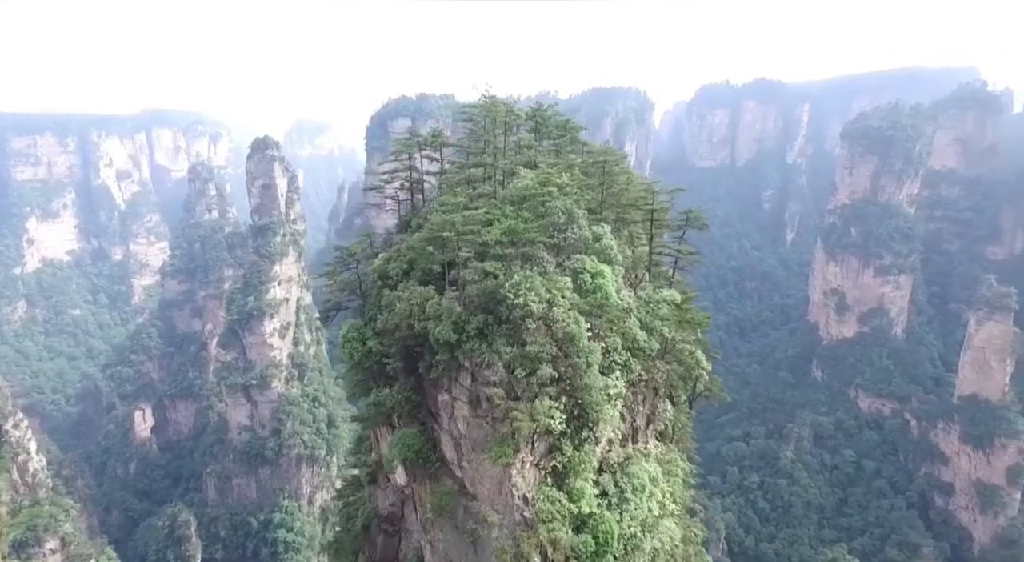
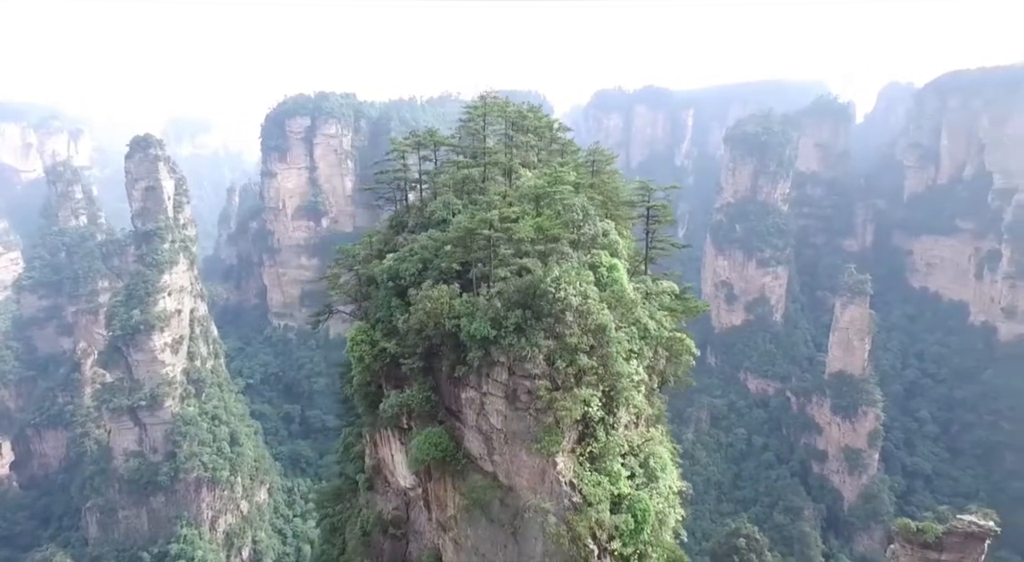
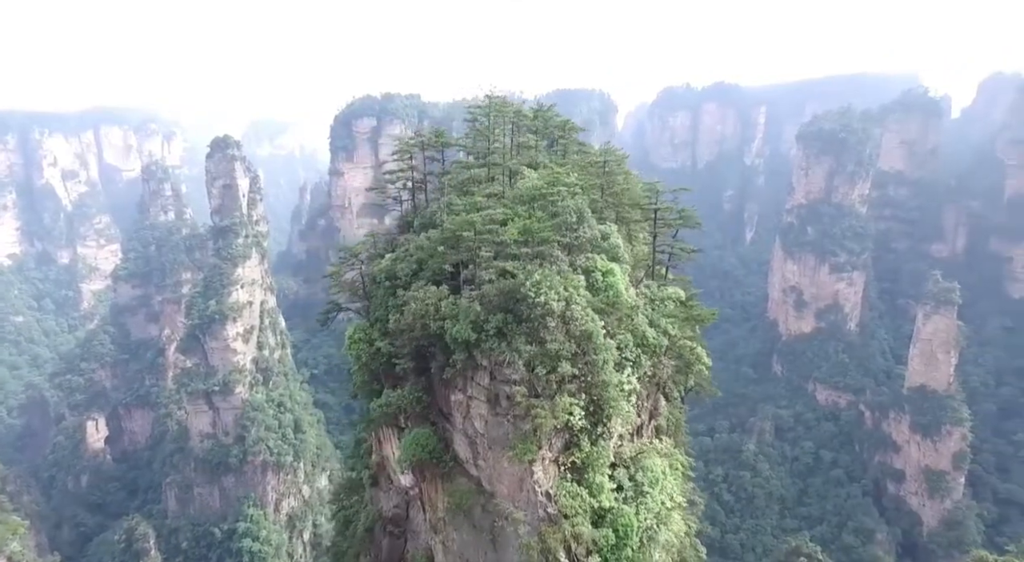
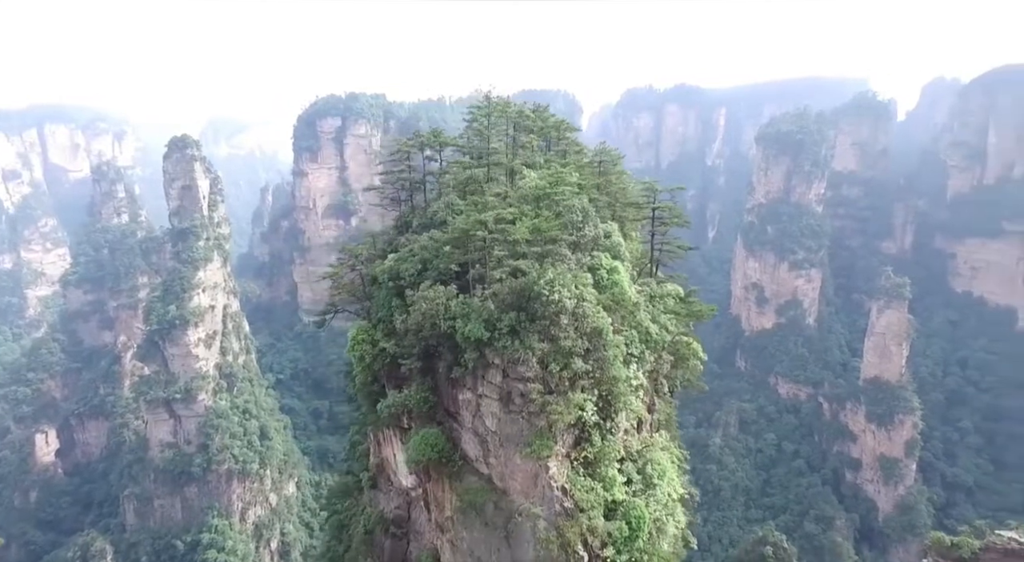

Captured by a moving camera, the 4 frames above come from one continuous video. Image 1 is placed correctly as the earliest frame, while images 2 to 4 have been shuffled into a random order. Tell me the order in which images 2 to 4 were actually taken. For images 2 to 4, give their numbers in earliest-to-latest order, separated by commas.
3, 4, 2
